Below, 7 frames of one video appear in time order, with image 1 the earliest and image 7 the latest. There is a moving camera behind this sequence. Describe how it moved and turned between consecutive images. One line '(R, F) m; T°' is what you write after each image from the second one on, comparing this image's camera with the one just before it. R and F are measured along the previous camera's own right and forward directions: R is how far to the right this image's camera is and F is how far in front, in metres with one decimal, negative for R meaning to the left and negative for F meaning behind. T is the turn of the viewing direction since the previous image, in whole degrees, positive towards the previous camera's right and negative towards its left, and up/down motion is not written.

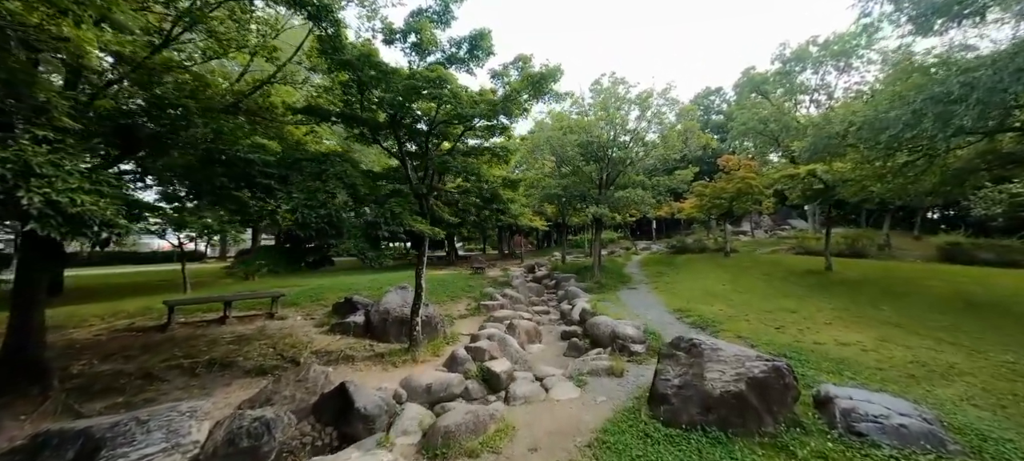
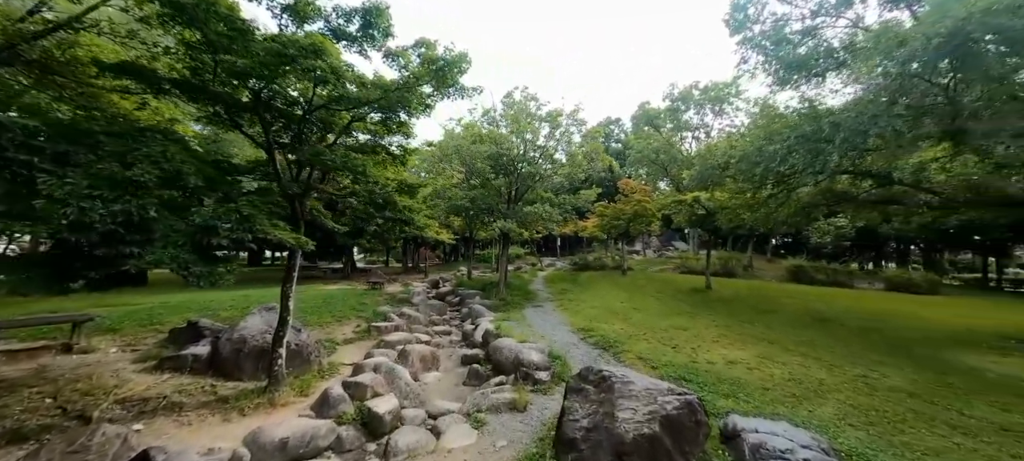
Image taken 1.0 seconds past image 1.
(+0.1, +0.6) m; +13°
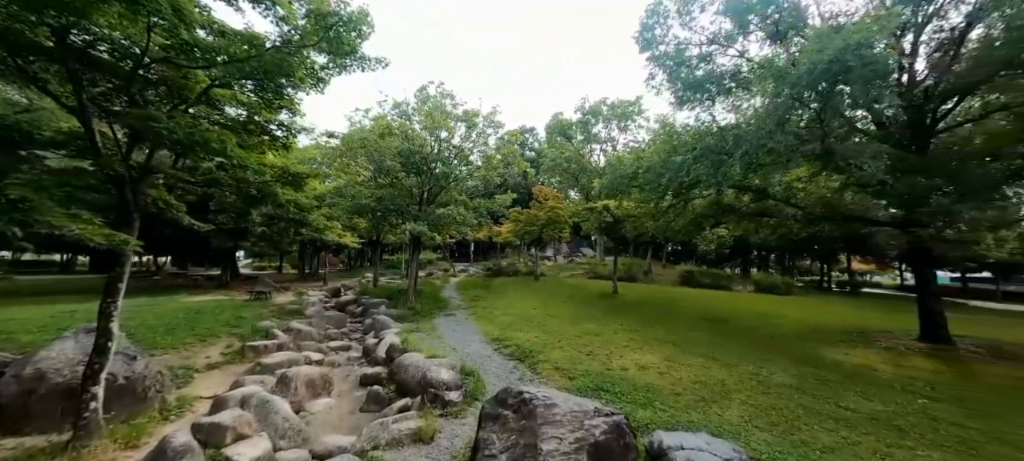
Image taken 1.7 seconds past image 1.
(0.0, +0.5) m; +12°
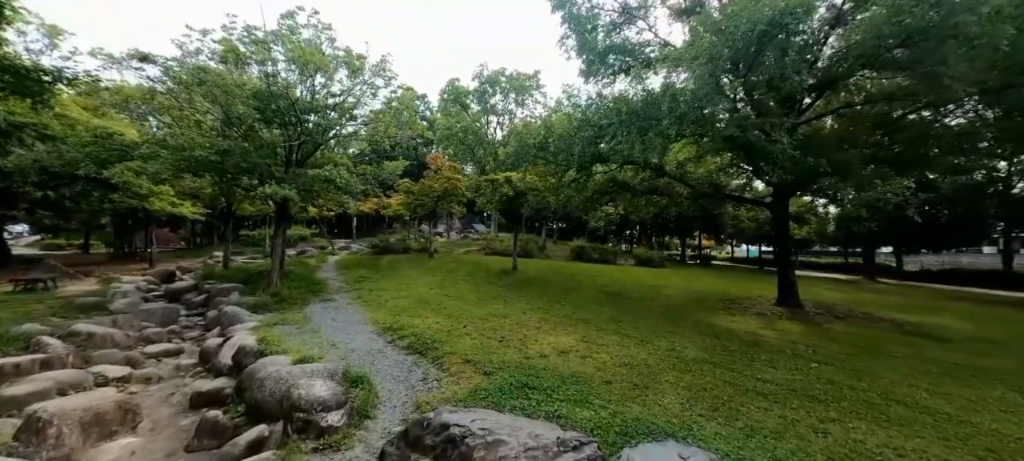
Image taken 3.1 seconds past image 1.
(-0.2, +1.2) m; +16°
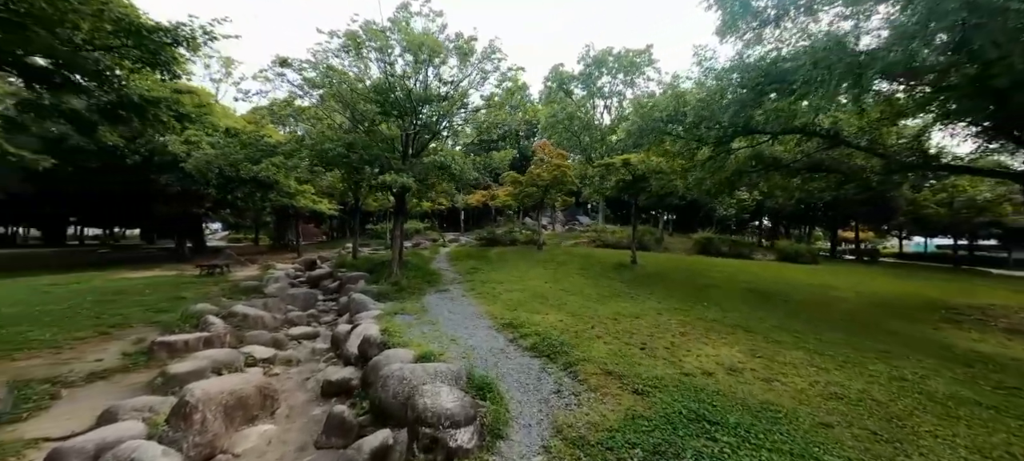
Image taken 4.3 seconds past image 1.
(-0.6, +0.9) m; -14°
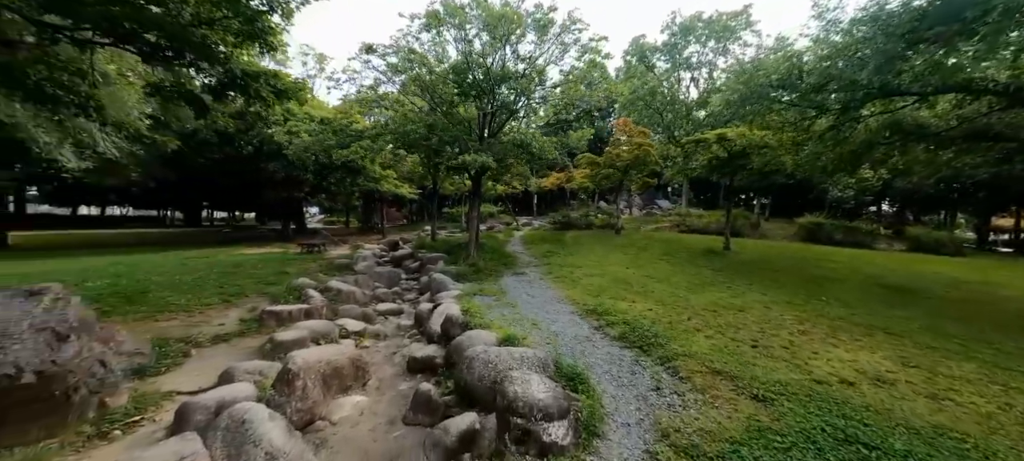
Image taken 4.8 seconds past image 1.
(-0.2, +0.3) m; -10°
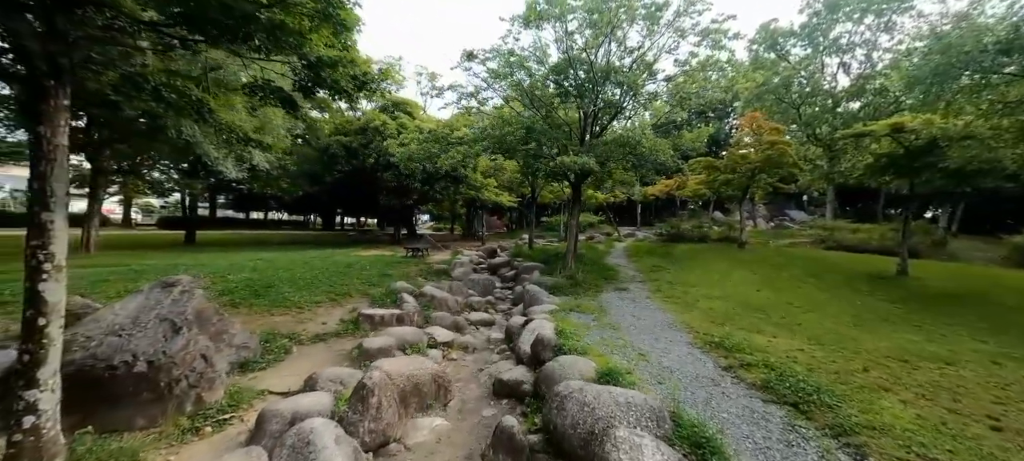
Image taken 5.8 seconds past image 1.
(0.0, +0.8) m; -14°
